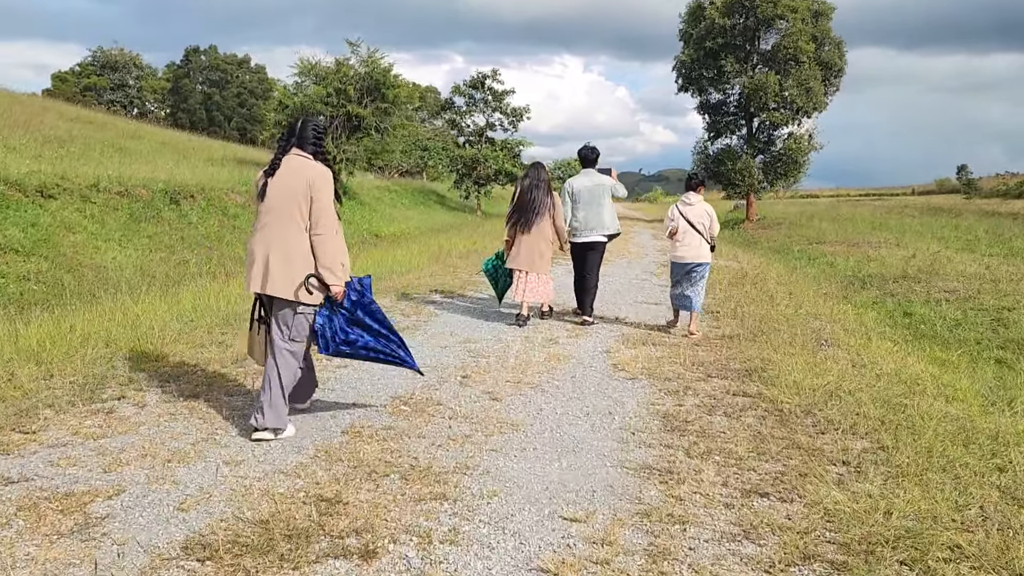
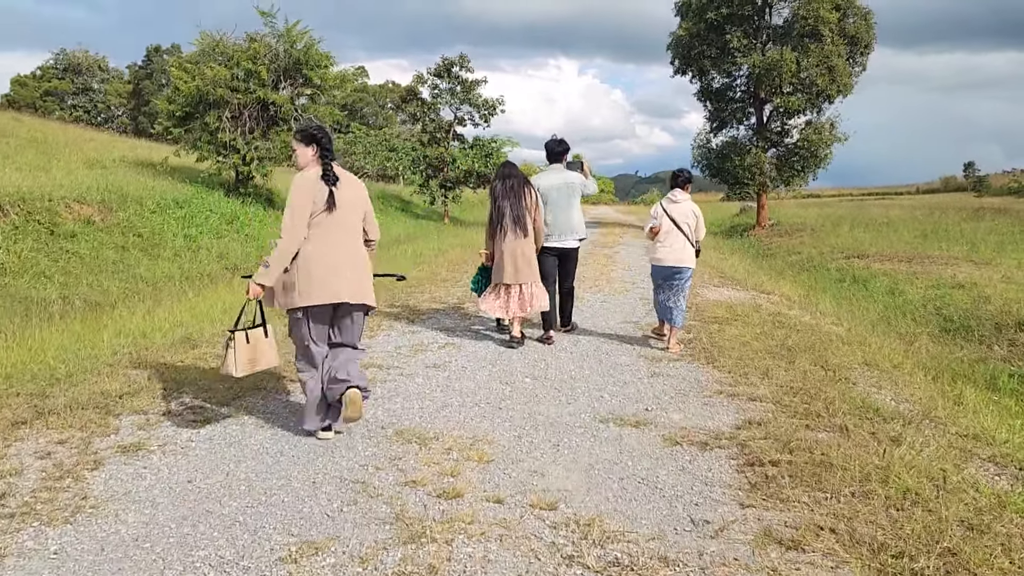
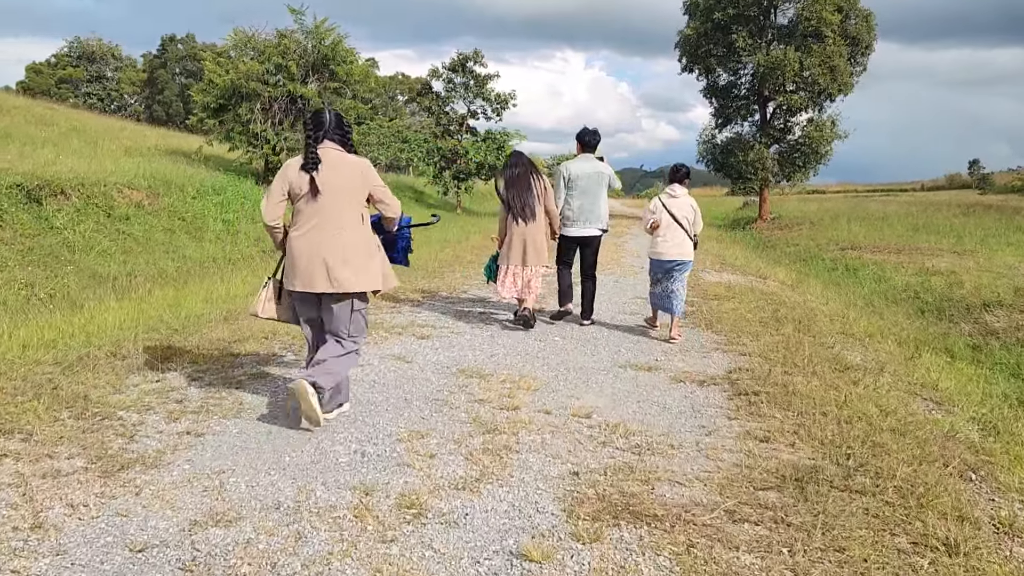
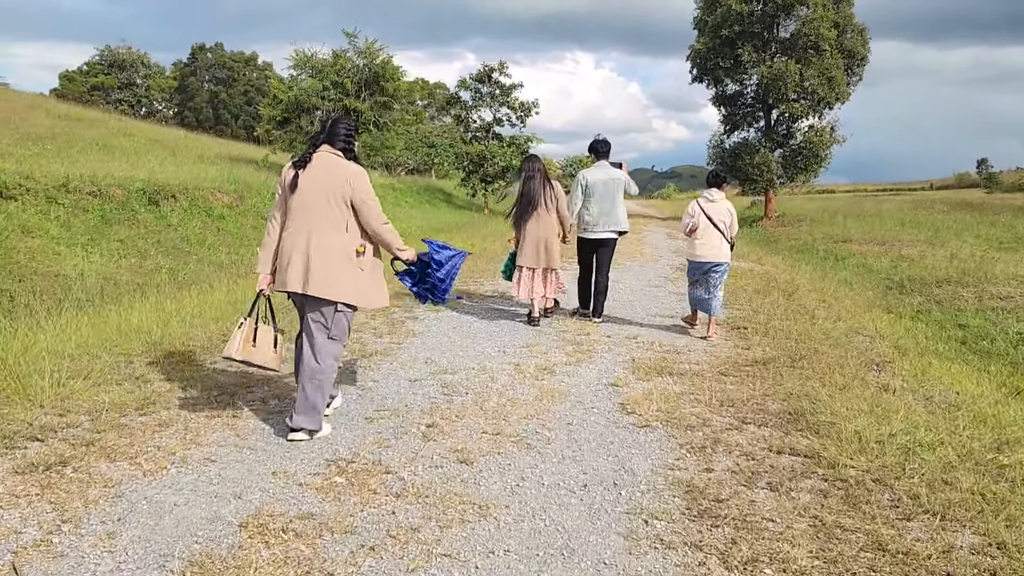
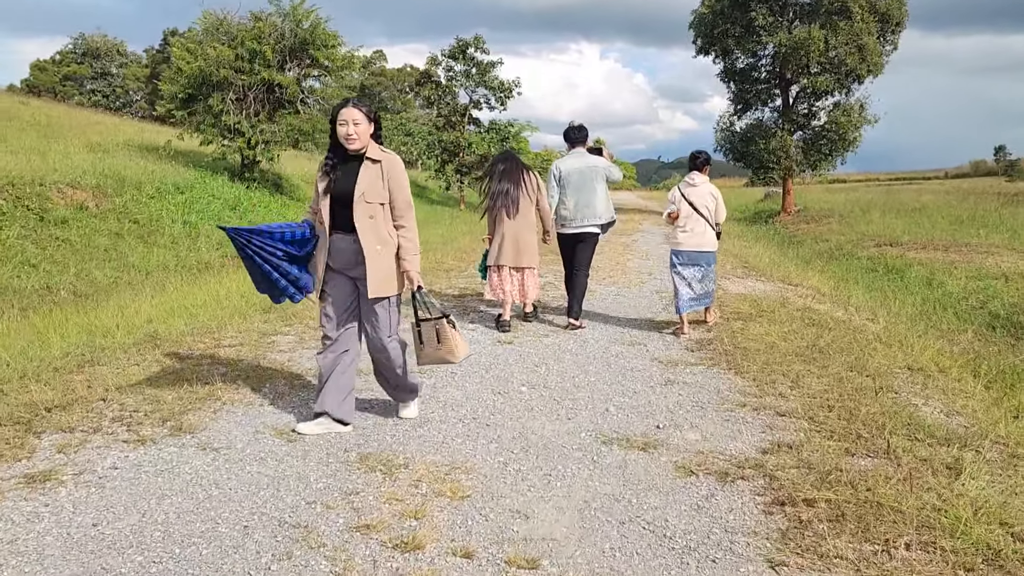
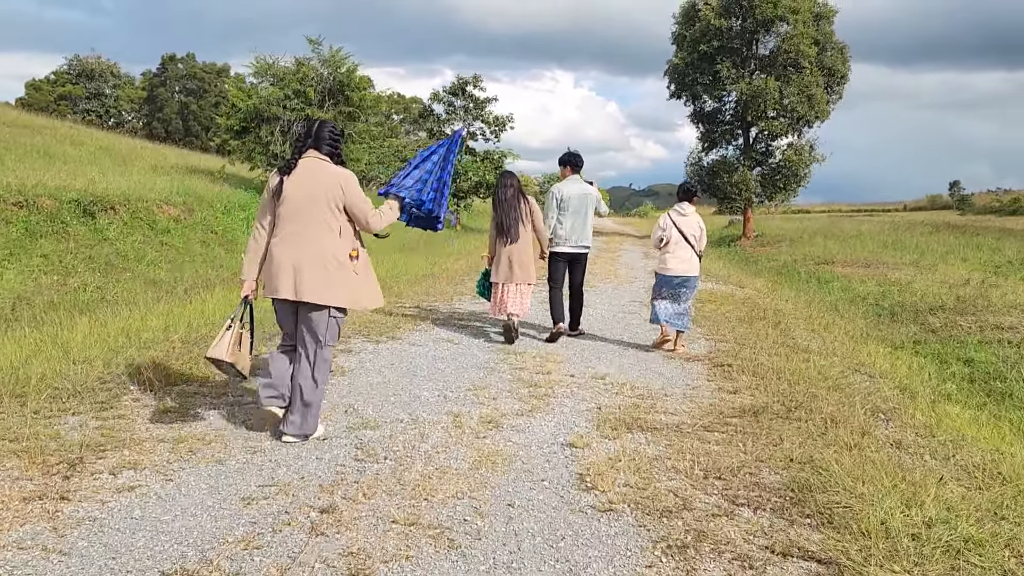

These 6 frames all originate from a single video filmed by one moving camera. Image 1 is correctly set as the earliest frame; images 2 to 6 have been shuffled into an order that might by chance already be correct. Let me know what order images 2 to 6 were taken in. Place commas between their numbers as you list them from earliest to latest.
4, 6, 3, 2, 5
